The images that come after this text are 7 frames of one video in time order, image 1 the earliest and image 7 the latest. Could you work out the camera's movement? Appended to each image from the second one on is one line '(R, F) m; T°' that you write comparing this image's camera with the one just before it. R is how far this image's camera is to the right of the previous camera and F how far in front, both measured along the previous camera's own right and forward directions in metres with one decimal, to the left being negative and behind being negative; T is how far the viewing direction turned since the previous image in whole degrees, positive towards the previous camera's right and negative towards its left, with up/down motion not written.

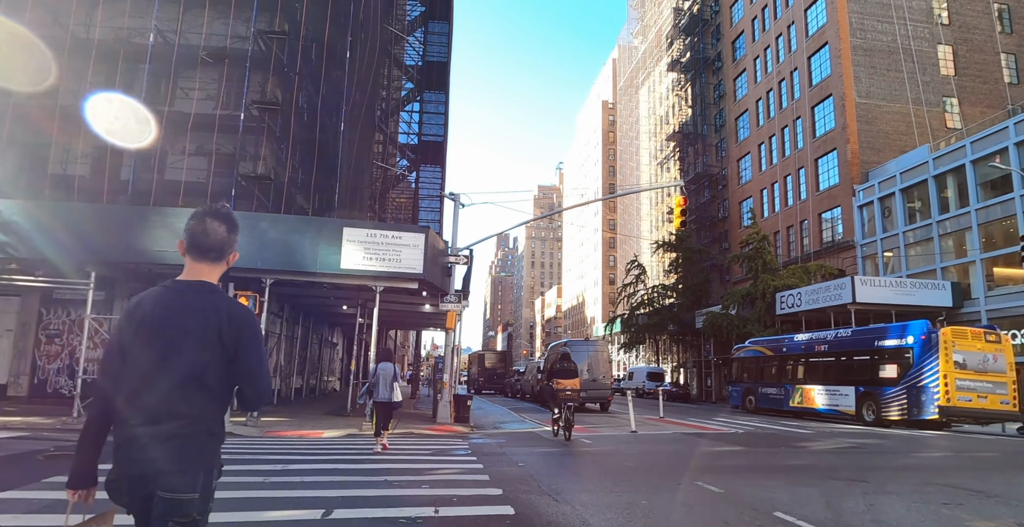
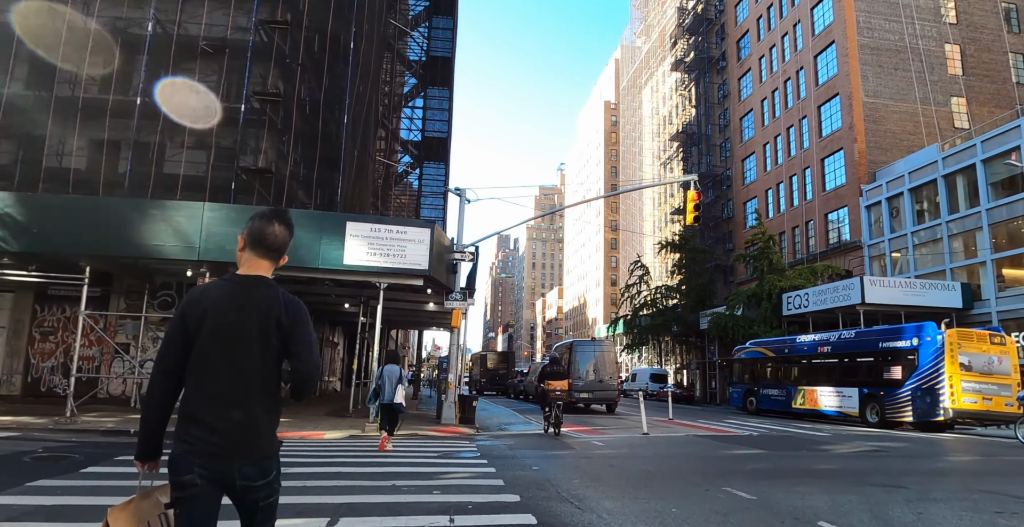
(-0.2, +0.5) m; 0°
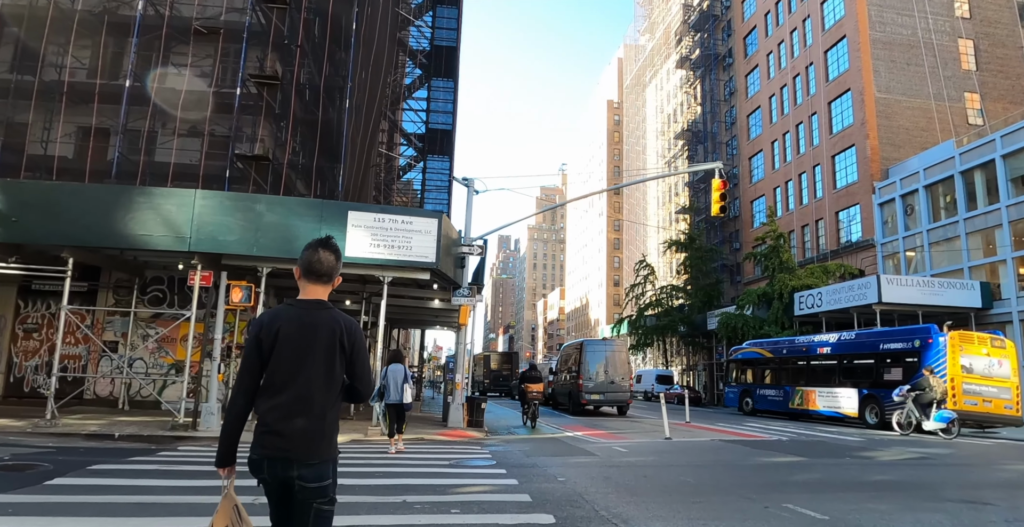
(-0.3, +1.0) m; 0°
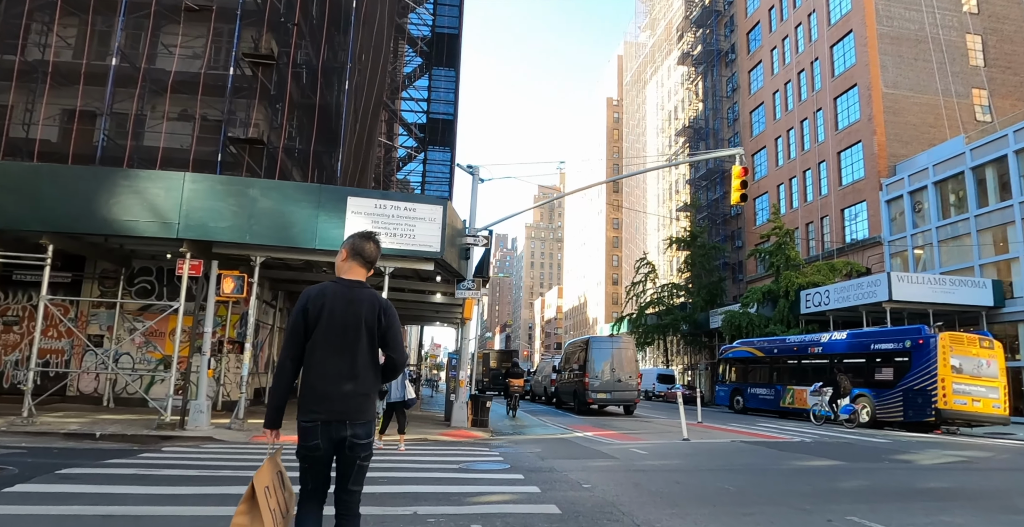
(-0.3, +0.9) m; 0°
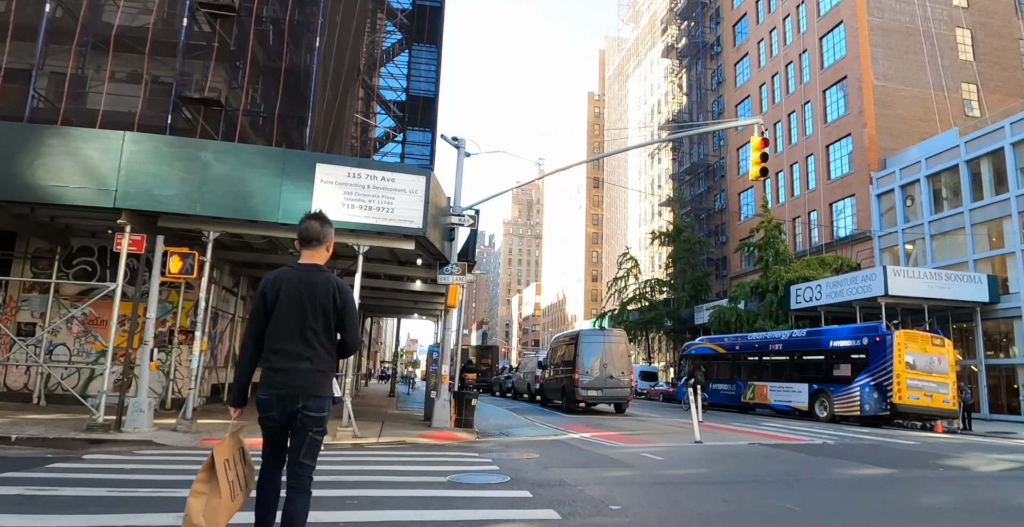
(-0.3, +1.7) m; +2°
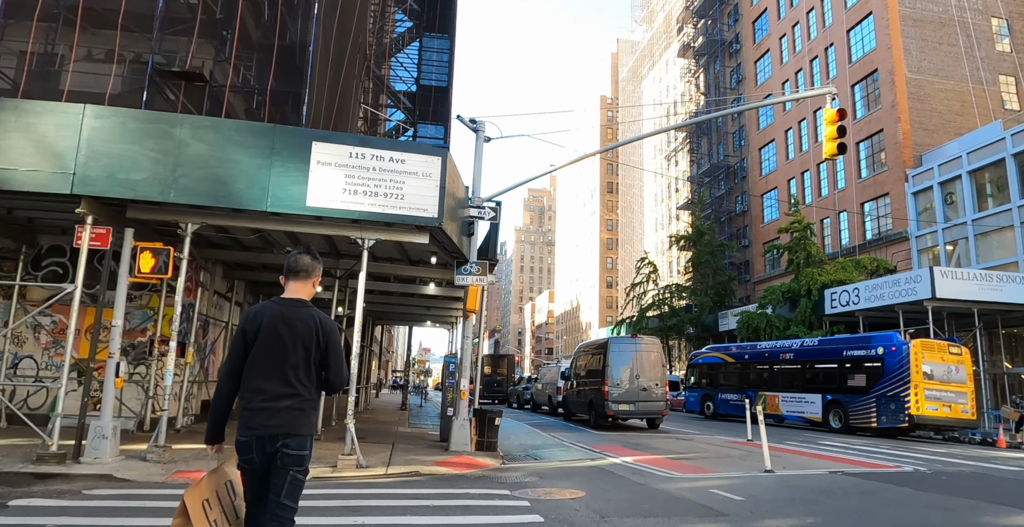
(-0.4, +2.0) m; -1°
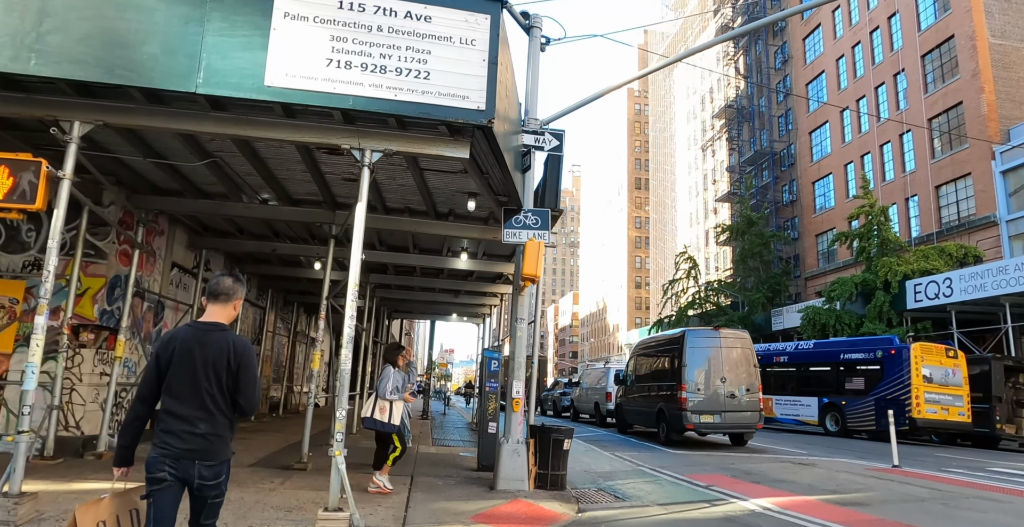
(-0.8, +4.2) m; -2°
